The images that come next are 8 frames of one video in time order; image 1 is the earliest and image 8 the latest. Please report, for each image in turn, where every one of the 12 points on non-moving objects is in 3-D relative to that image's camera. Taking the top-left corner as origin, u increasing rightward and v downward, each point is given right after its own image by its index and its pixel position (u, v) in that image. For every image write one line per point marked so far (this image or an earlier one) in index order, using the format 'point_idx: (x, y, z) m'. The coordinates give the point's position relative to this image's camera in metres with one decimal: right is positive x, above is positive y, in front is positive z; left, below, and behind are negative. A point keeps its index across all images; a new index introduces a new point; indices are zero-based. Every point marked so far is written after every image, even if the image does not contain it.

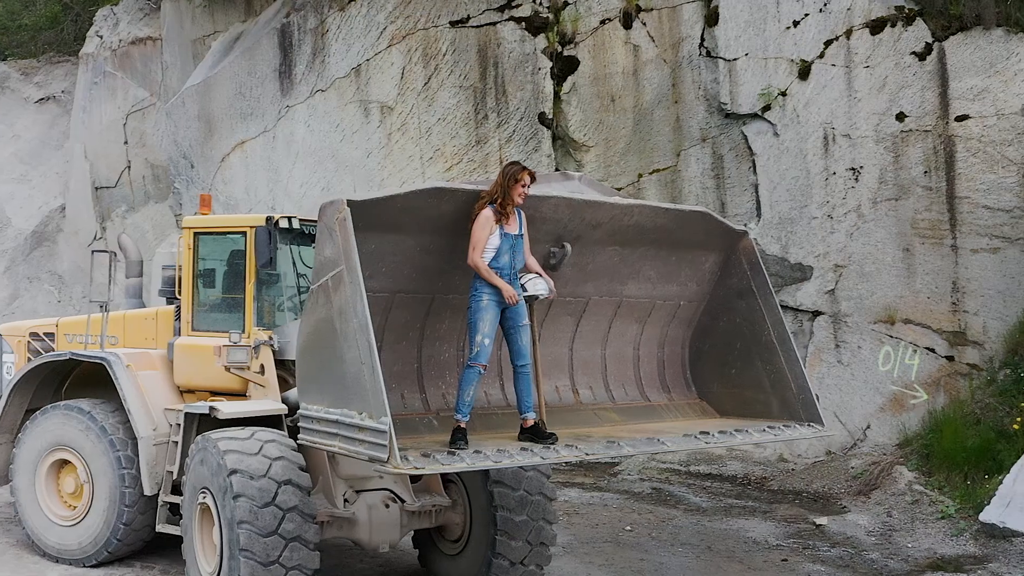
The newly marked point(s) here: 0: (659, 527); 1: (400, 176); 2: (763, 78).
0: (+0.8, -1.3, +7.6) m
1: (-0.8, +0.8, +10.1) m
2: (+1.6, +1.3, +9.0) m
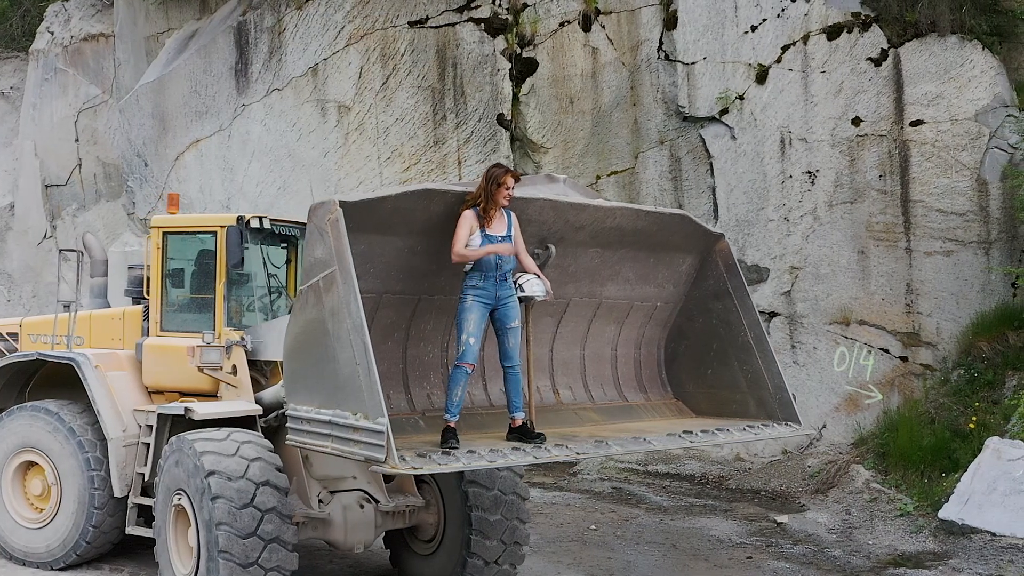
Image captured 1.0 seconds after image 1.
0: (+0.6, -1.3, +7.7) m
1: (-1.1, +0.8, +10.1) m
2: (+1.4, +1.3, +9.1) m
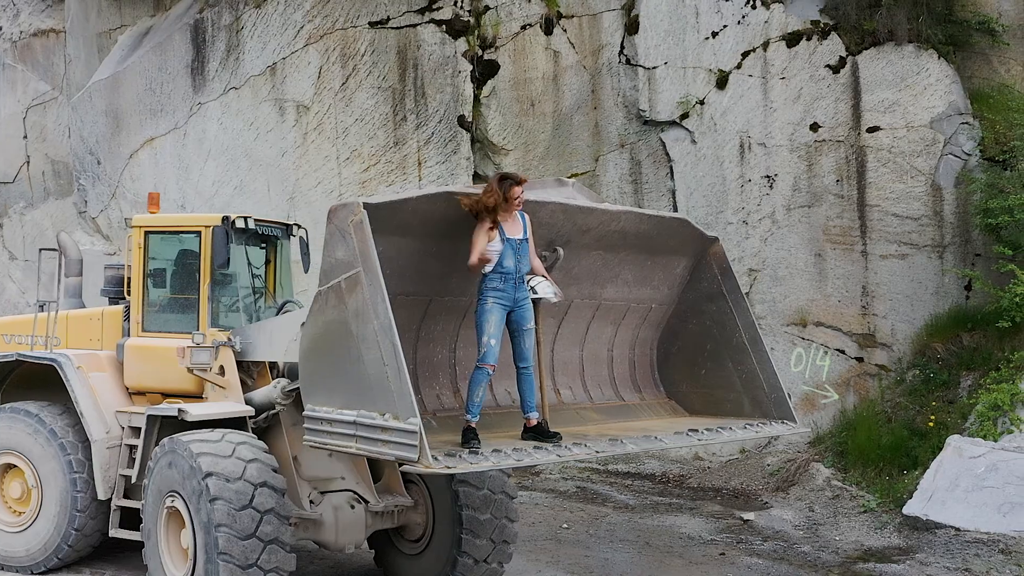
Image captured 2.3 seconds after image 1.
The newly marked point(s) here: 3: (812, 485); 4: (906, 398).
0: (+0.4, -1.3, +7.8) m
1: (-1.4, +0.8, +10.0) m
2: (+1.1, +1.3, +9.2) m
3: (+1.7, -1.1, +8.2) m
4: (+2.3, -0.6, +8.3) m
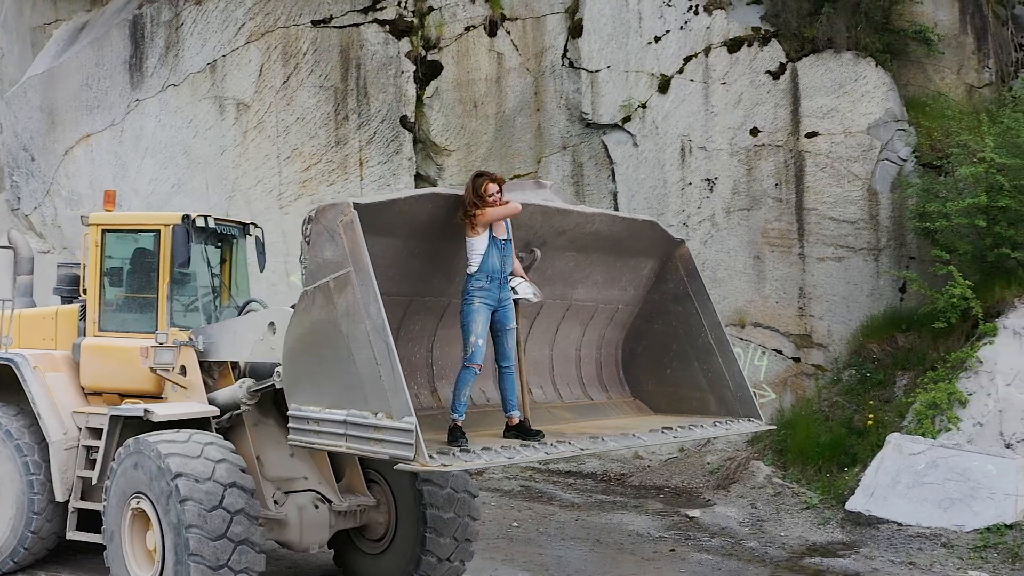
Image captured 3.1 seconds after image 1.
0: (+0.2, -1.3, +7.8) m
1: (-1.8, +0.8, +10.0) m
2: (+0.7, +1.3, +9.4) m
3: (+1.4, -1.2, +8.4) m
4: (+2.0, -0.7, +8.5) m
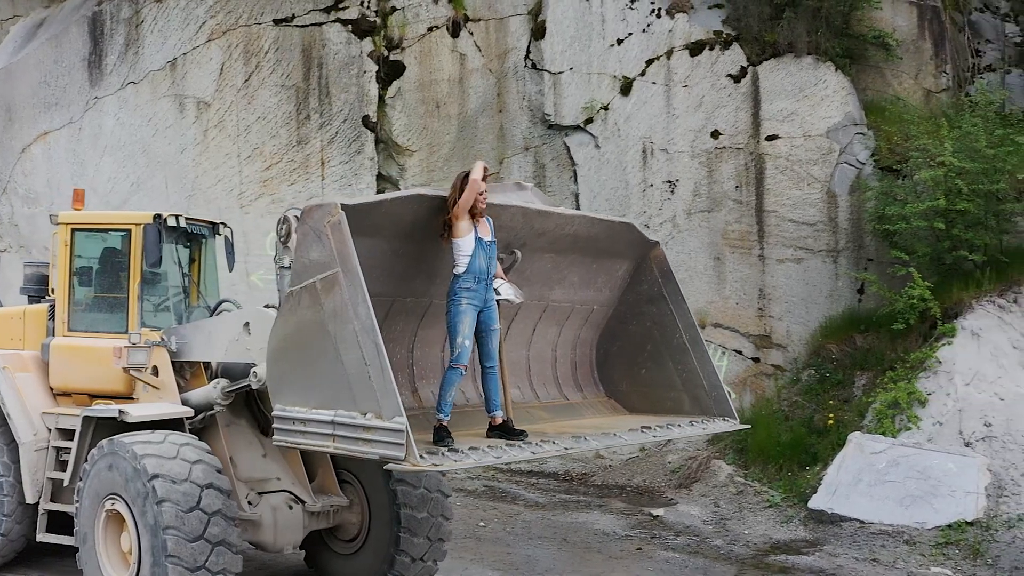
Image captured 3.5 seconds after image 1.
0: (0.0, -1.3, +7.9) m
1: (-2.1, +0.8, +9.9) m
2: (+0.5, +1.3, +9.4) m
3: (+1.2, -1.2, +8.4) m
4: (+1.8, -0.7, +8.6) m
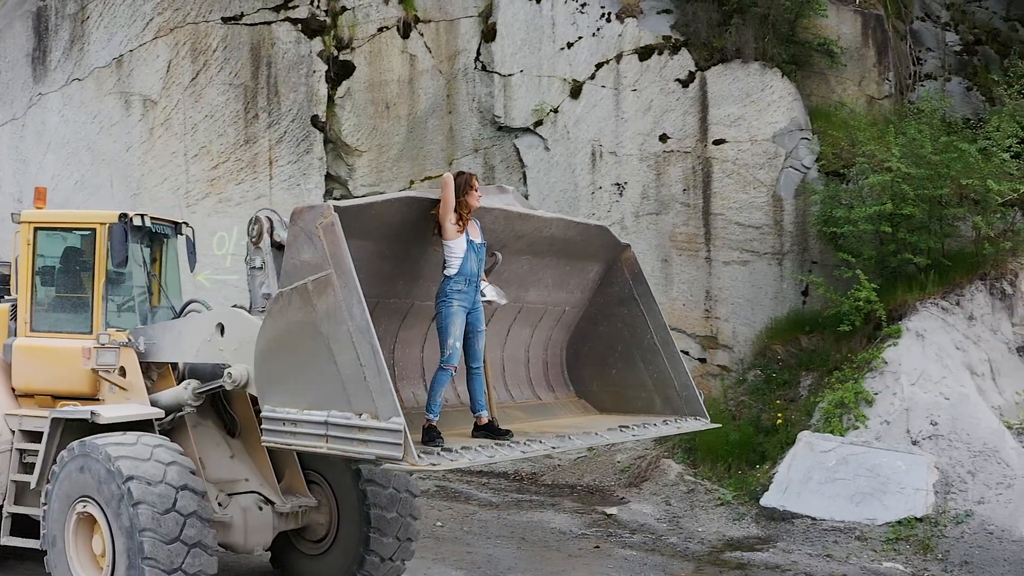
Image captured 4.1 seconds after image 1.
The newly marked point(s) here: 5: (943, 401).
0: (-0.3, -1.3, +7.9) m
1: (-2.5, +0.8, +9.8) m
2: (+0.1, +1.3, +9.5) m
3: (+0.9, -1.2, +8.6) m
4: (+1.5, -0.7, +8.8) m
5: (+2.4, -0.6, +7.8) m
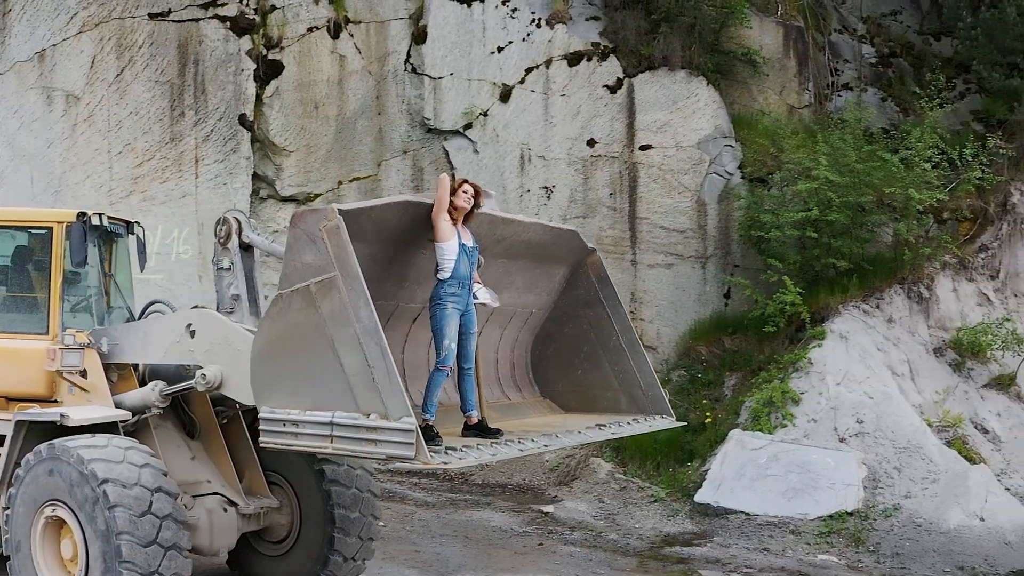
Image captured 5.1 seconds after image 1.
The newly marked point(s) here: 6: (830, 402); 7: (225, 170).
0: (-0.6, -1.3, +8.0) m
1: (-3.0, +0.8, +9.6) m
2: (-0.3, +1.3, +9.6) m
3: (+0.5, -1.2, +8.7) m
4: (+1.0, -0.7, +9.0) m
5: (+2.0, -0.6, +8.1) m
6: (+1.8, -0.7, +8.1) m
7: (-2.0, +0.8, +9.7) m
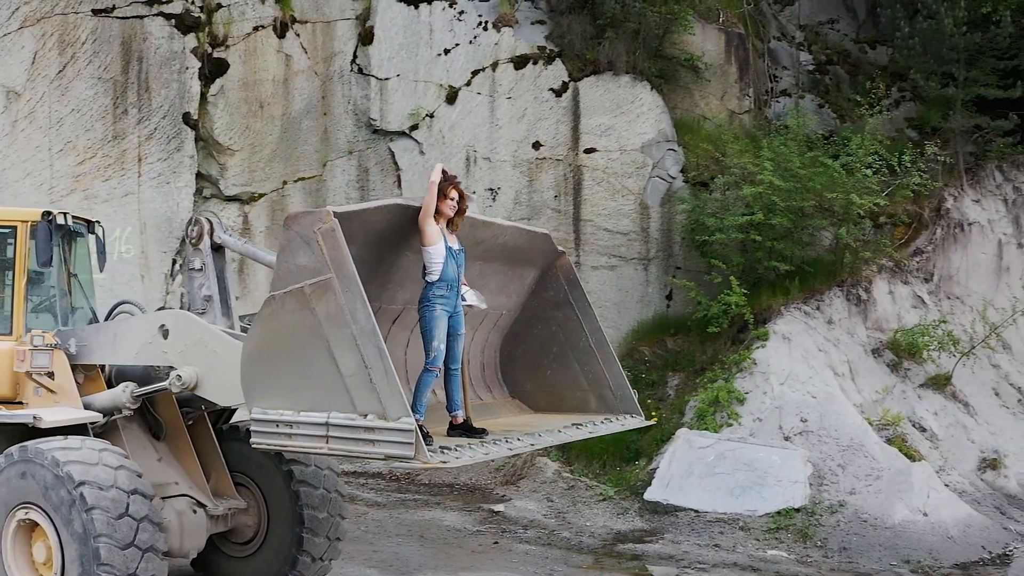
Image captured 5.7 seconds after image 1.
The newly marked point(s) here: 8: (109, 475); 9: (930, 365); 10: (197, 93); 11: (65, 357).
0: (-0.9, -1.3, +8.0) m
1: (-3.3, +0.8, +9.5) m
2: (-0.7, +1.3, +9.6) m
3: (+0.2, -1.2, +8.8) m
4: (+0.7, -0.7, +9.1) m
5: (+1.8, -0.7, +8.3) m
6: (+1.5, -0.7, +8.3) m
7: (-2.4, +0.8, +9.6) m
8: (-1.5, -0.7, +5.5) m
9: (+2.6, -0.5, +8.8) m
10: (-2.2, +1.3, +9.6) m
11: (-1.9, -0.3, +6.0) m
